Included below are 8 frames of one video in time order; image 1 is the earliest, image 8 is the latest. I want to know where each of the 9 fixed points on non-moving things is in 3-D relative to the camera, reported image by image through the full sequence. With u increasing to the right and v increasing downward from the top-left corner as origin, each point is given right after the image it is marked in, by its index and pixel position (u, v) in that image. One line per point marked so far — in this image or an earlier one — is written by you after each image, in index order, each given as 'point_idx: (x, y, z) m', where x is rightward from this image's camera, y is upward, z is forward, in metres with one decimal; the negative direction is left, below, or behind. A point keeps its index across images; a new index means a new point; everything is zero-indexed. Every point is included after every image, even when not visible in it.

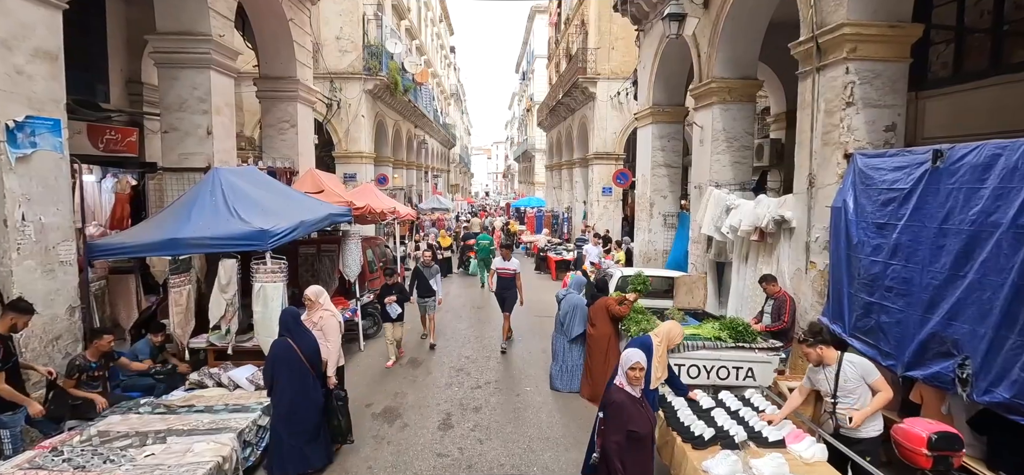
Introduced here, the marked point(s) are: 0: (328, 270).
0: (-2.8, -0.5, +7.7) m
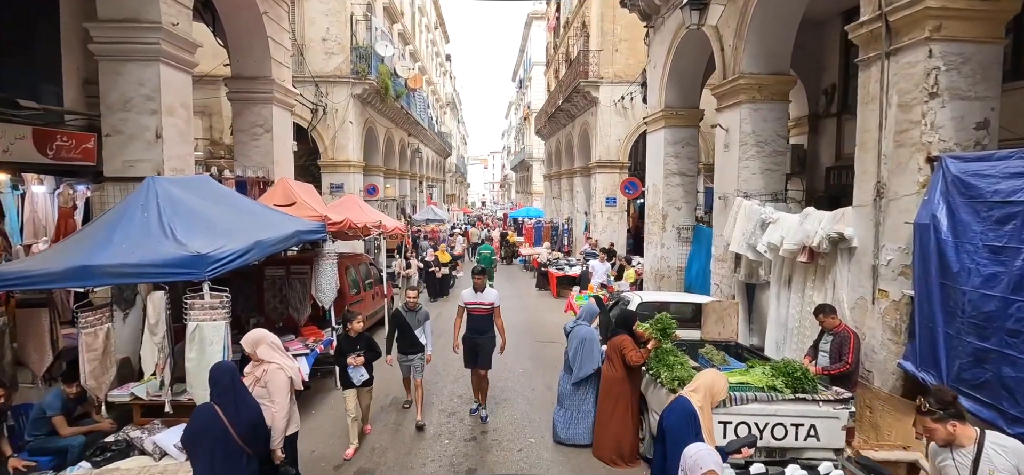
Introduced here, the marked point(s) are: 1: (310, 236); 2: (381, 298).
0: (-2.8, -0.8, +6.6) m
1: (-2.5, 0.0, +6.0) m
2: (-2.5, -1.2, +9.6) m
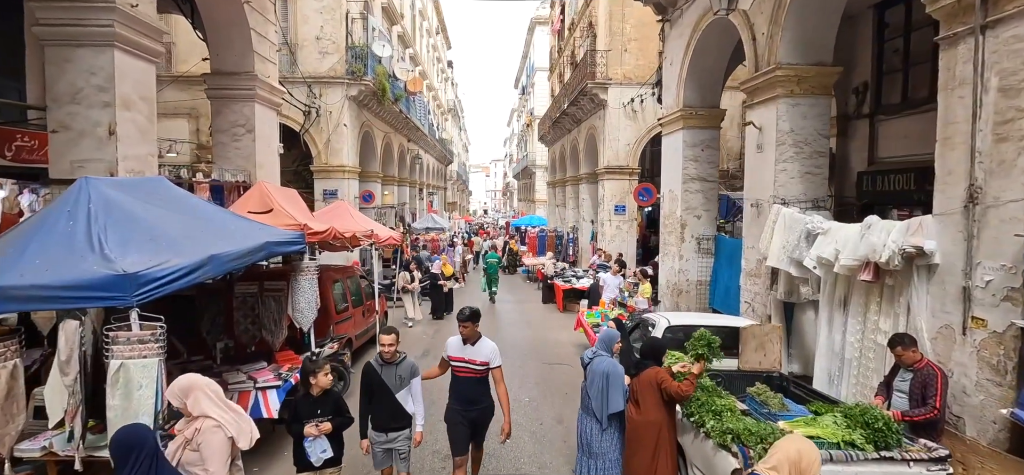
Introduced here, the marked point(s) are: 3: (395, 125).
0: (-2.7, -0.9, +5.8) m
1: (-2.4, -0.1, +5.2) m
2: (-2.4, -1.4, +8.7) m
3: (-4.5, +4.4, +19.4) m
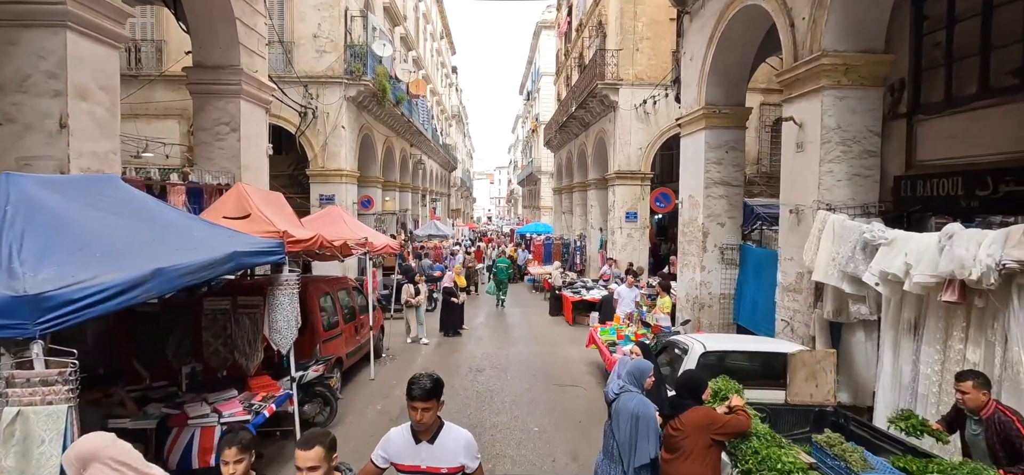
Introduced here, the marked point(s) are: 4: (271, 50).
0: (-2.7, -1.0, +5.1) m
1: (-2.3, -0.2, +4.5) m
2: (-2.3, -1.5, +8.0) m
3: (-4.3, +4.1, +18.8) m
4: (-6.3, +4.9, +13.1) m
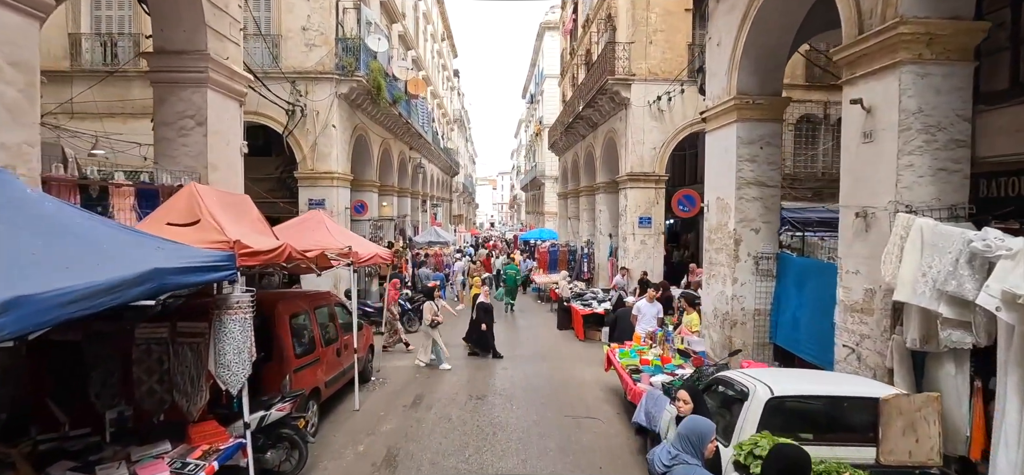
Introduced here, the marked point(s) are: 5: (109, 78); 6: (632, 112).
0: (-2.6, -1.1, +4.1) m
1: (-2.3, -0.3, +3.5) m
2: (-2.3, -1.6, +7.0) m
3: (-4.2, +3.8, +17.8) m
4: (-6.2, +4.7, +12.1) m
5: (-9.8, +3.9, +12.1) m
6: (+3.1, +3.2, +12.8) m
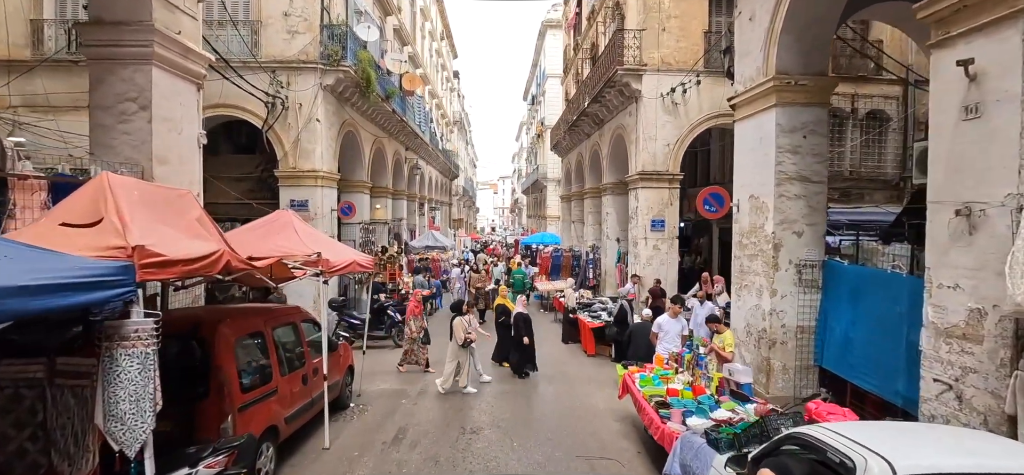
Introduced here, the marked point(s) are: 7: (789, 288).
0: (-2.6, -1.1, +3.0) m
1: (-2.3, -0.3, +2.4) m
2: (-2.3, -1.7, +5.9) m
3: (-4.2, +3.7, +16.8) m
4: (-6.2, +4.6, +11.1) m
5: (-9.8, +3.7, +11.1) m
6: (+3.1, +3.1, +11.7) m
7: (+3.5, -0.6, +6.3) m
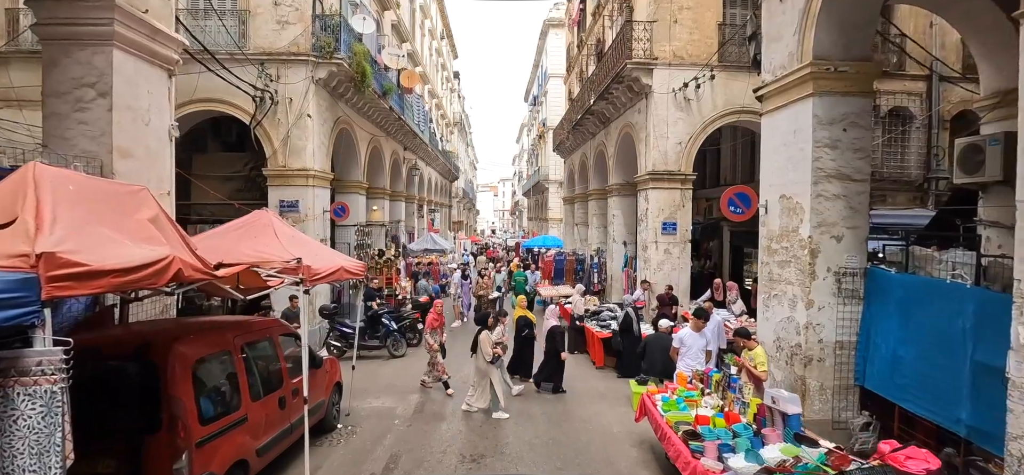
0: (-2.5, -1.1, +2.3) m
1: (-2.2, -0.3, +1.8) m
2: (-2.2, -1.7, +5.2) m
3: (-4.1, +3.6, +16.2) m
4: (-6.1, +4.5, +10.5) m
5: (-9.7, +3.7, +10.4) m
6: (+3.1, +3.0, +11.1) m
7: (+3.5, -0.7, +5.6) m
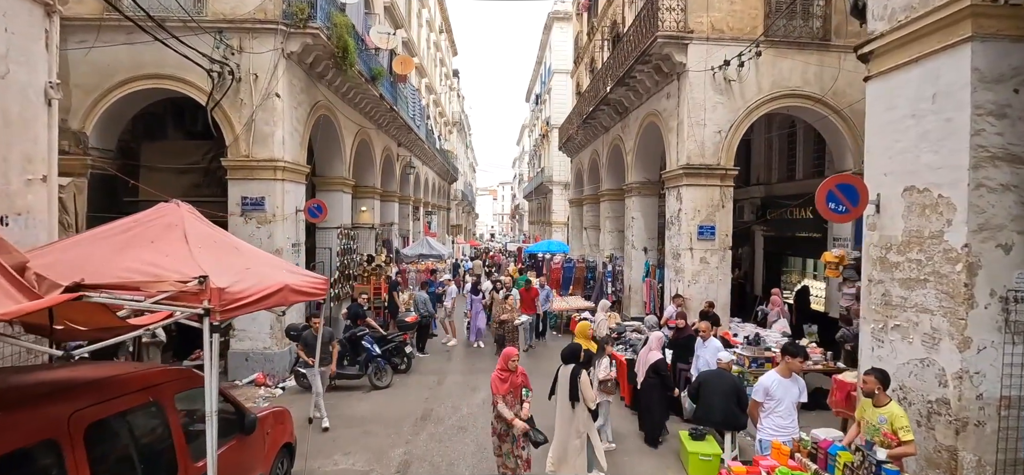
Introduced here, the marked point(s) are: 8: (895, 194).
0: (-2.4, -1.1, +0.6) m
1: (-2.0, -0.4, 0.0) m
2: (-2.0, -1.7, +3.5) m
3: (-4.0, +3.5, +14.5) m
4: (-6.0, +4.5, +8.8) m
5: (-9.5, +3.7, +8.7) m
6: (+3.3, +2.9, +9.4) m
7: (+3.7, -0.8, +3.9) m
8: (+3.4, +0.4, +4.5) m
